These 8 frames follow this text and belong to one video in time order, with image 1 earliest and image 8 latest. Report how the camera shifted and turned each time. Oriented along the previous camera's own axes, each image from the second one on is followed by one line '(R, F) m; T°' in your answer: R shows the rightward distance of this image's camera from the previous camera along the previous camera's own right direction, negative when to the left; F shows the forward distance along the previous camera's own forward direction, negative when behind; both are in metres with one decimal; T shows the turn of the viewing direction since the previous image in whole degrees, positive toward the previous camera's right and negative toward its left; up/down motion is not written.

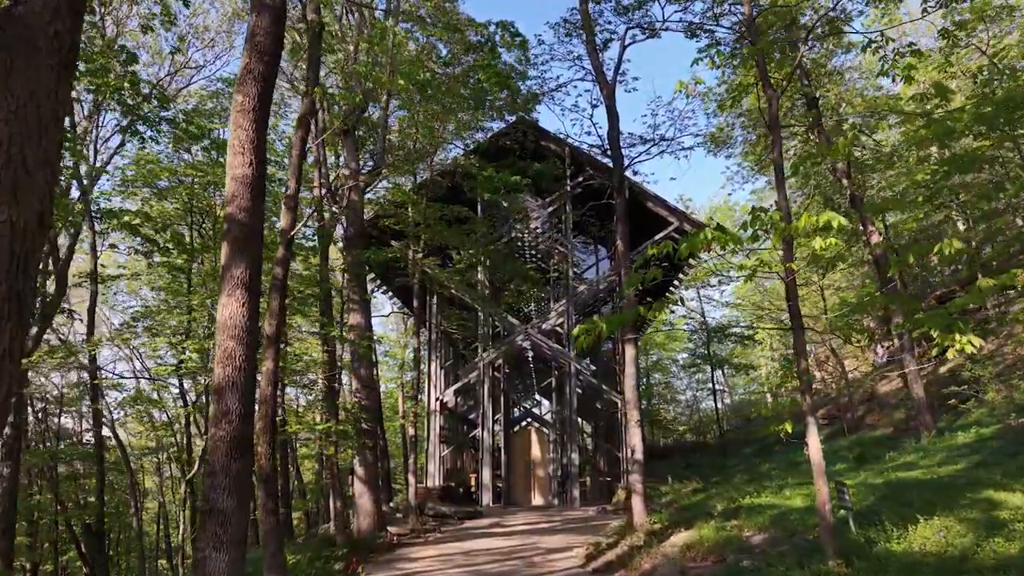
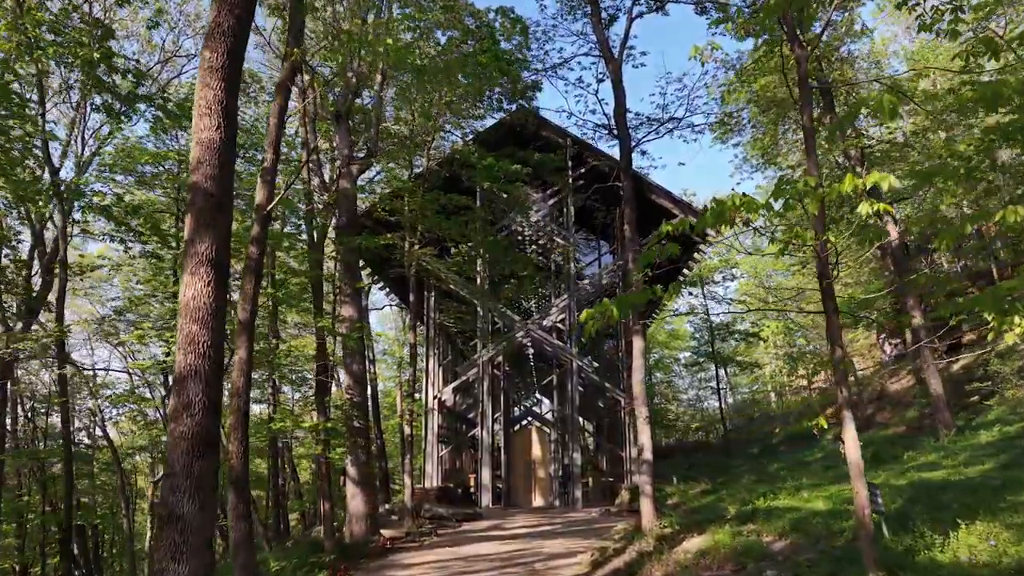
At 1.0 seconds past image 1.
(0.0, +0.7) m; 0°
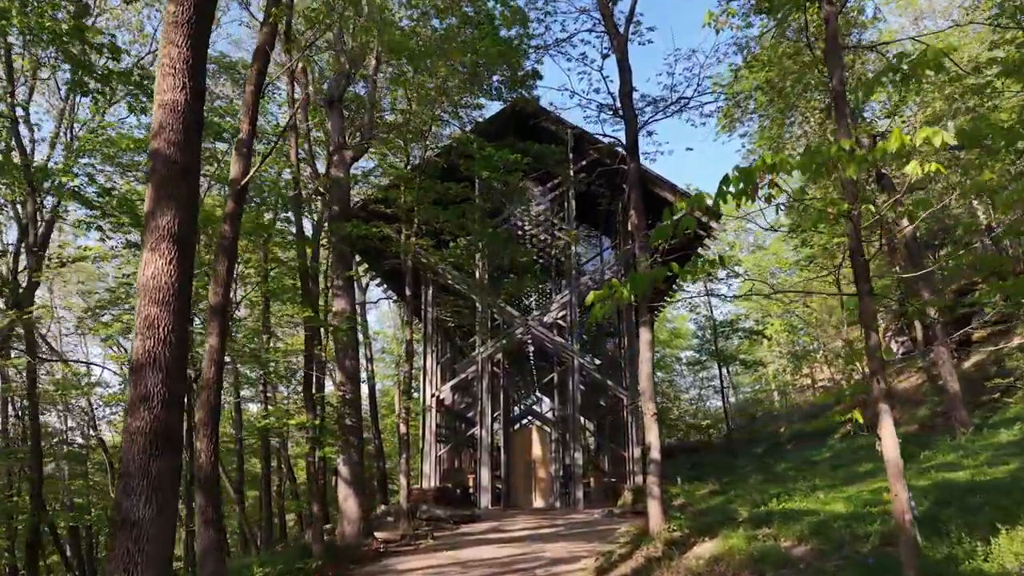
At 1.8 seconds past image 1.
(0.0, +0.6) m; 0°
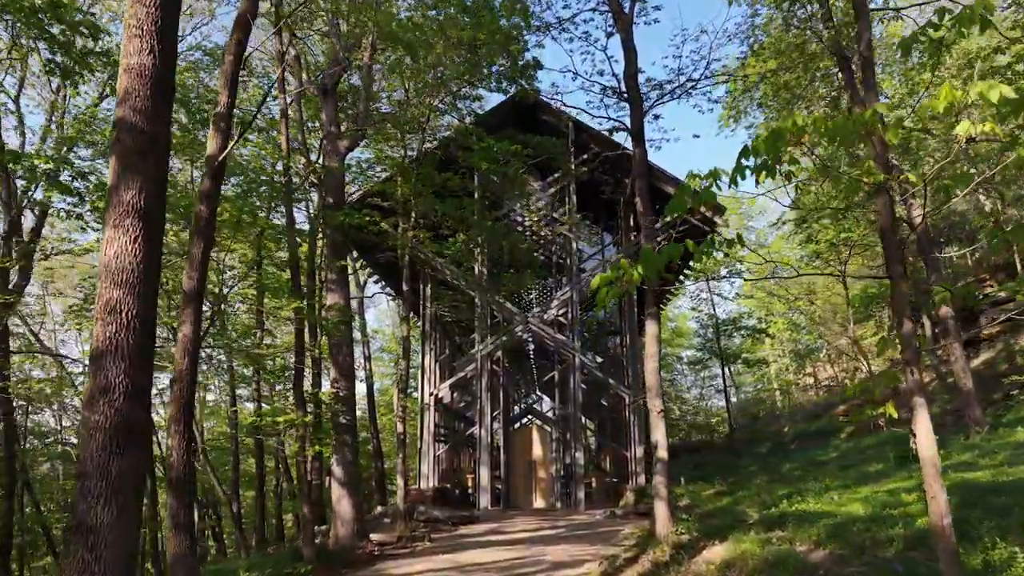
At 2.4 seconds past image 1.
(0.0, +0.4) m; 0°
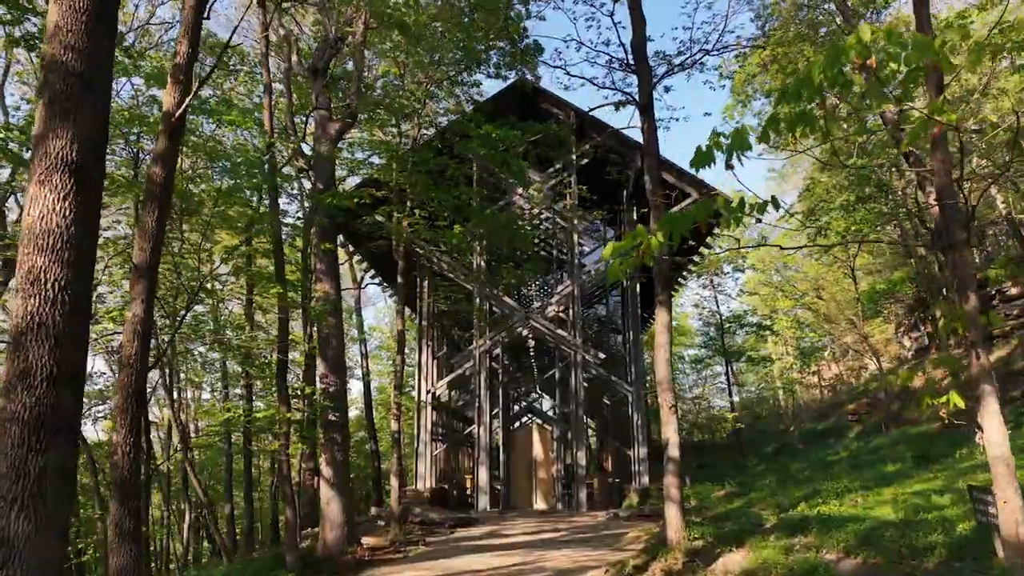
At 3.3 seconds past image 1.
(0.0, +0.7) m; 0°
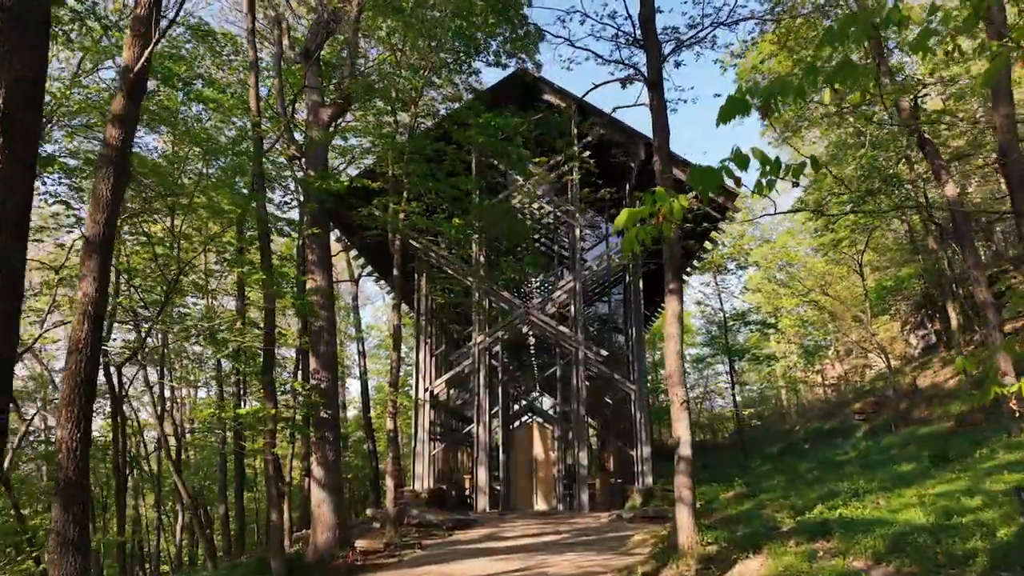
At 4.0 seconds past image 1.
(0.0, +0.5) m; 0°
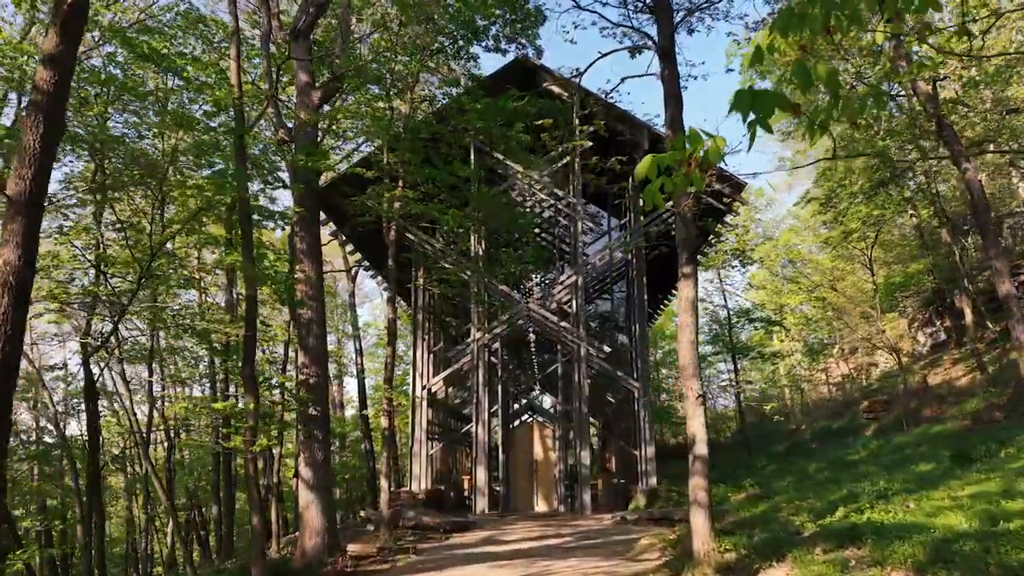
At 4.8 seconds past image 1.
(0.0, +0.6) m; 0°
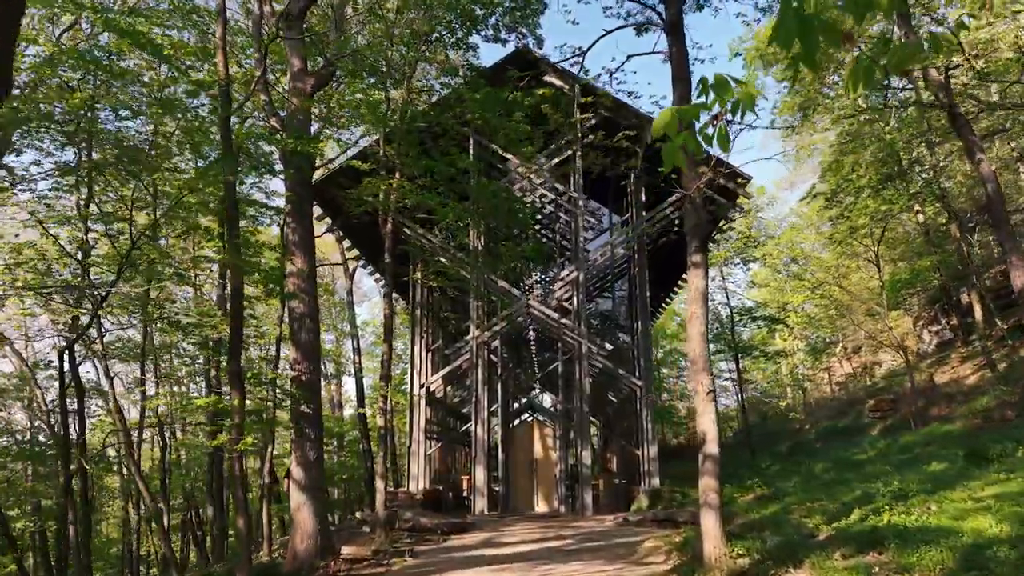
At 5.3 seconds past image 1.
(0.0, +0.4) m; 0°
